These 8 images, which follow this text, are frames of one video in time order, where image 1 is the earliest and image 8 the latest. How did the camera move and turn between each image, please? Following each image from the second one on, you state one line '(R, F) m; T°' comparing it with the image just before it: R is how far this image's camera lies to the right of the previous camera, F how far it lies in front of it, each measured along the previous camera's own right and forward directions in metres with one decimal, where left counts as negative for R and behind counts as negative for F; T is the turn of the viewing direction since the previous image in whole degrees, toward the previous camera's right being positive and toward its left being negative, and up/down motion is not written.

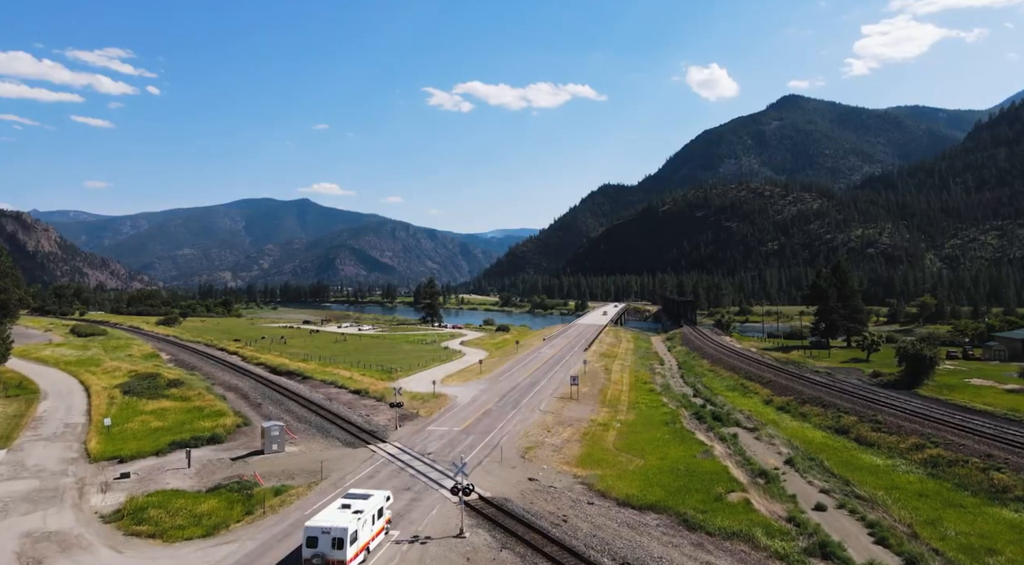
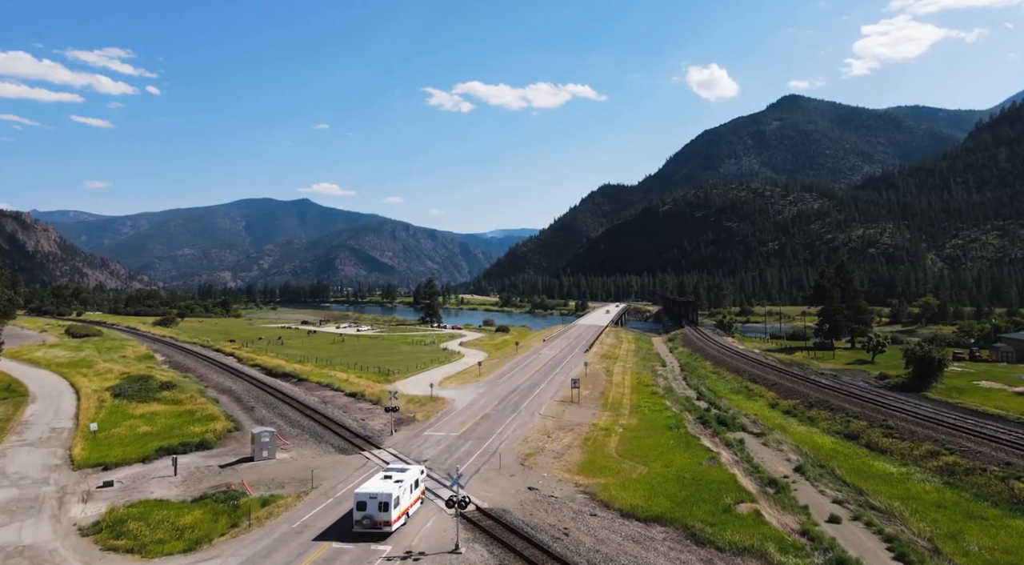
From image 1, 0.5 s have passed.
(+0.1, +1.5) m; 0°
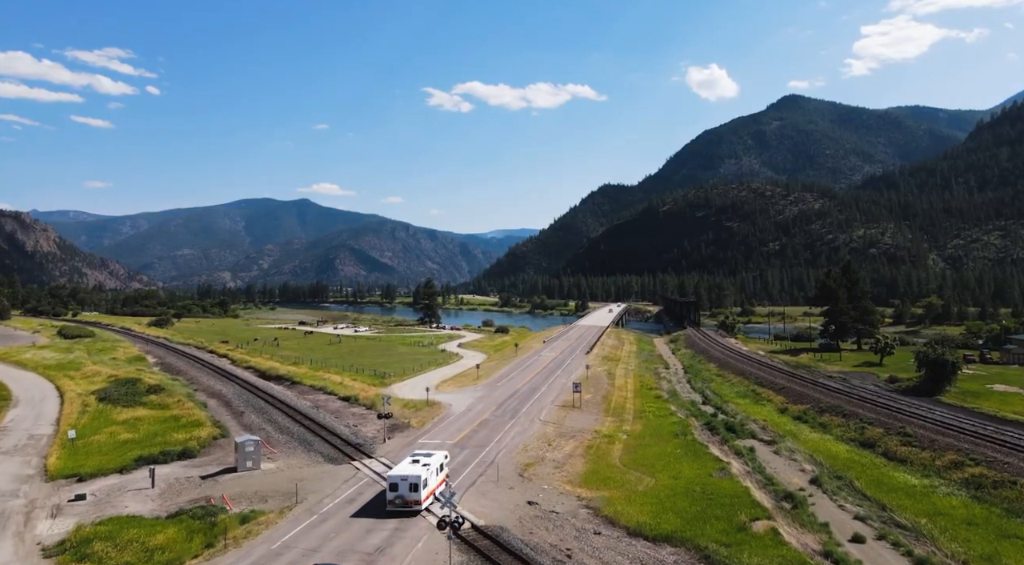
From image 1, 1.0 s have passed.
(+0.1, +2.2) m; 0°
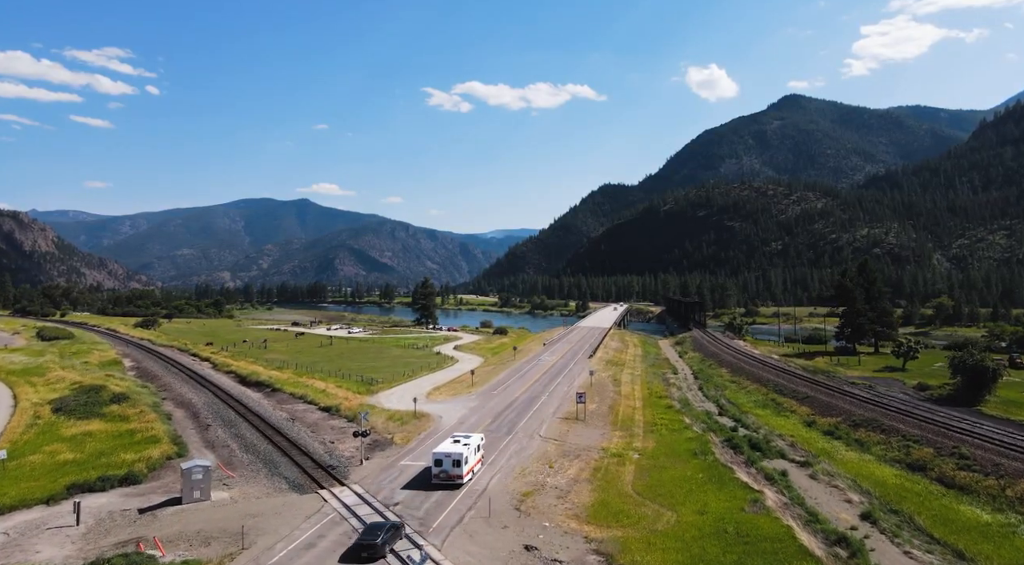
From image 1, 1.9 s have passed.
(+0.2, +5.7) m; 0°
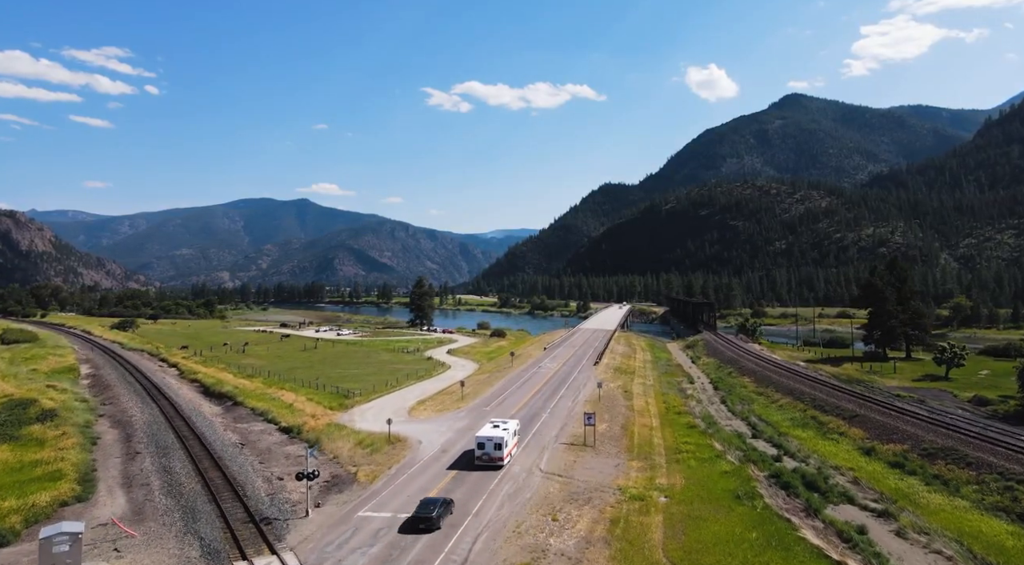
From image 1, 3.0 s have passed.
(+0.3, +8.9) m; 0°
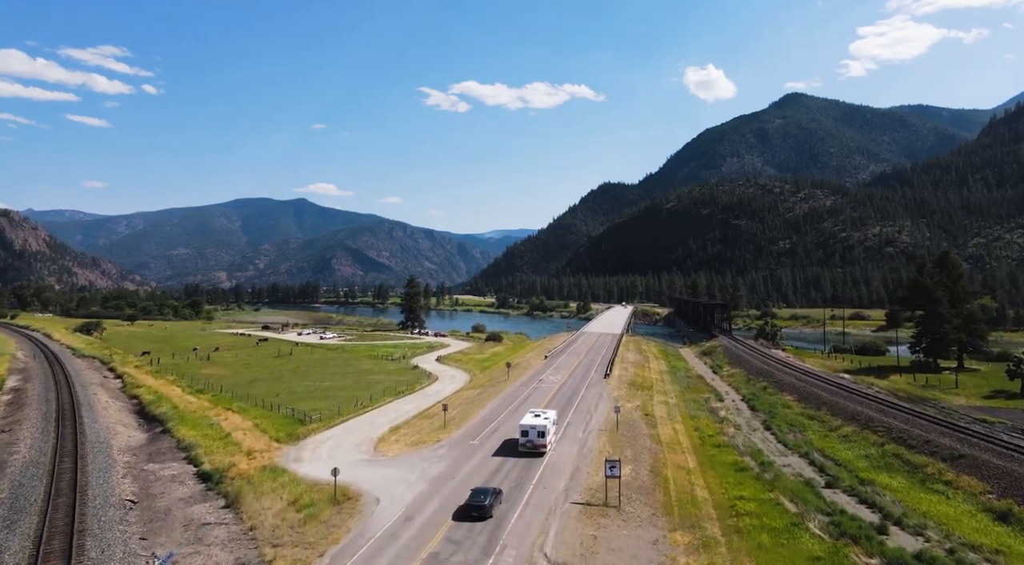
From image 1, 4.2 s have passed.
(+0.2, +11.9) m; 0°
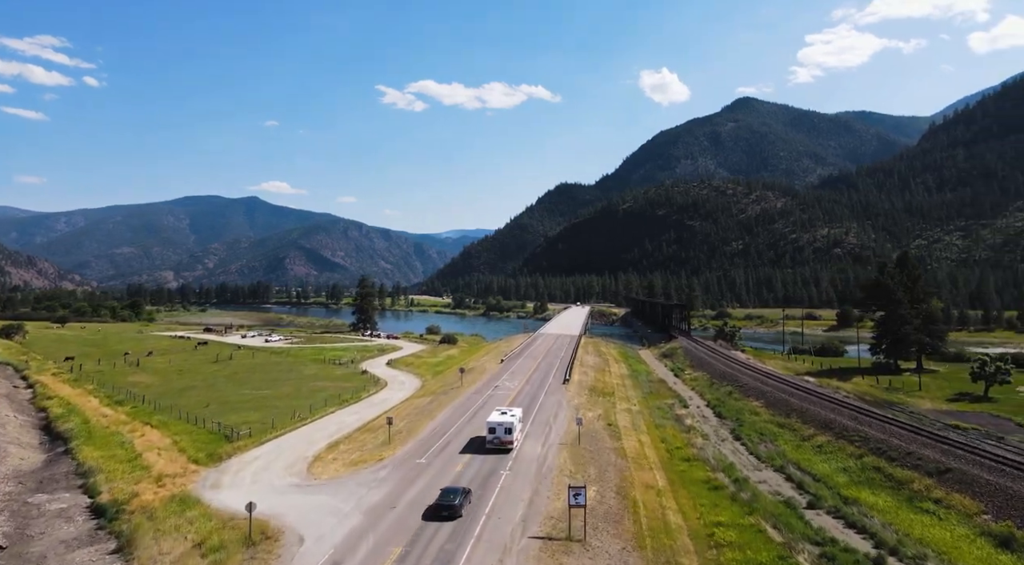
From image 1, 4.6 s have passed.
(+0.3, +4.3) m; +4°
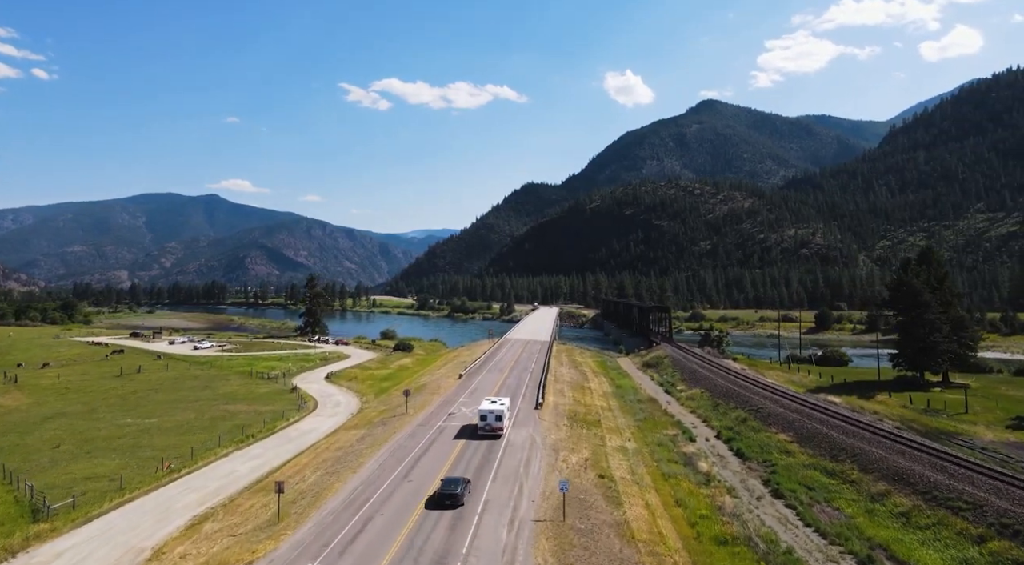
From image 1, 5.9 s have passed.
(+0.6, +14.0) m; +3°
